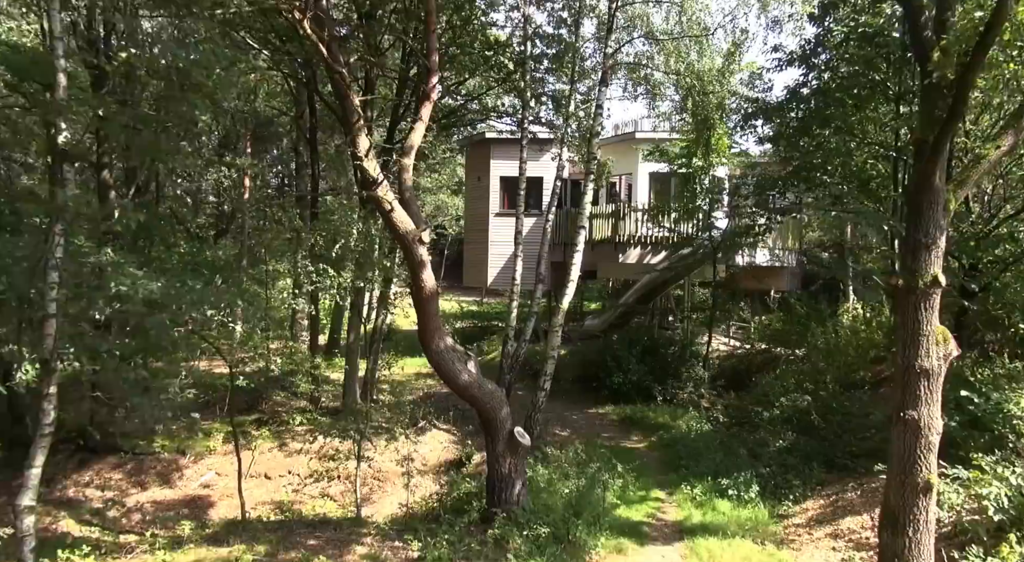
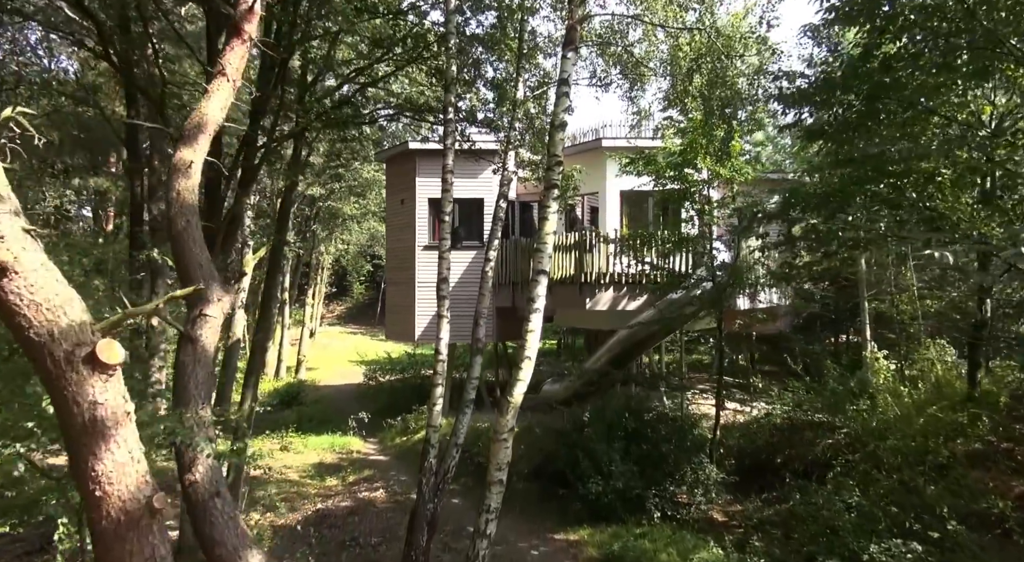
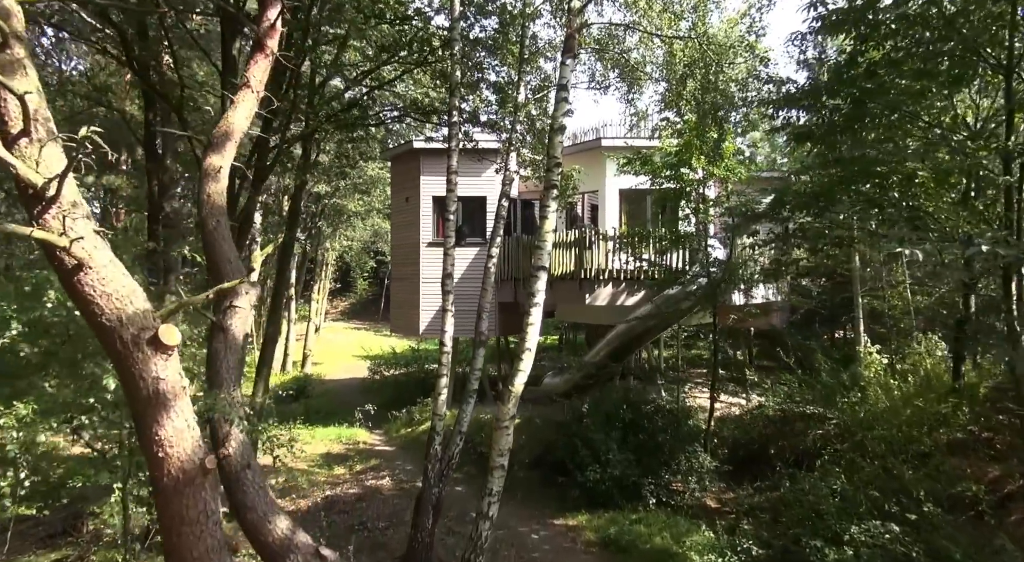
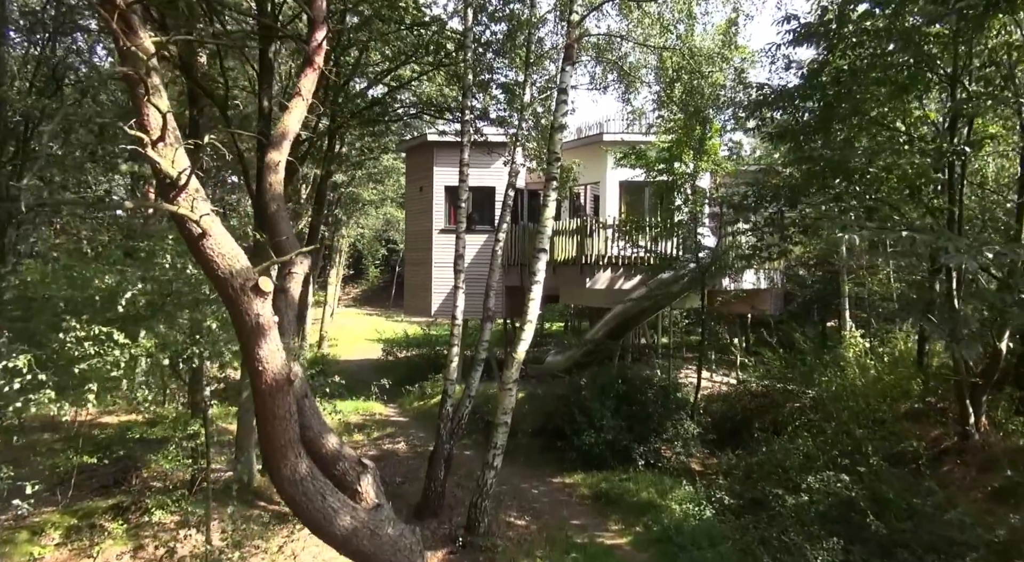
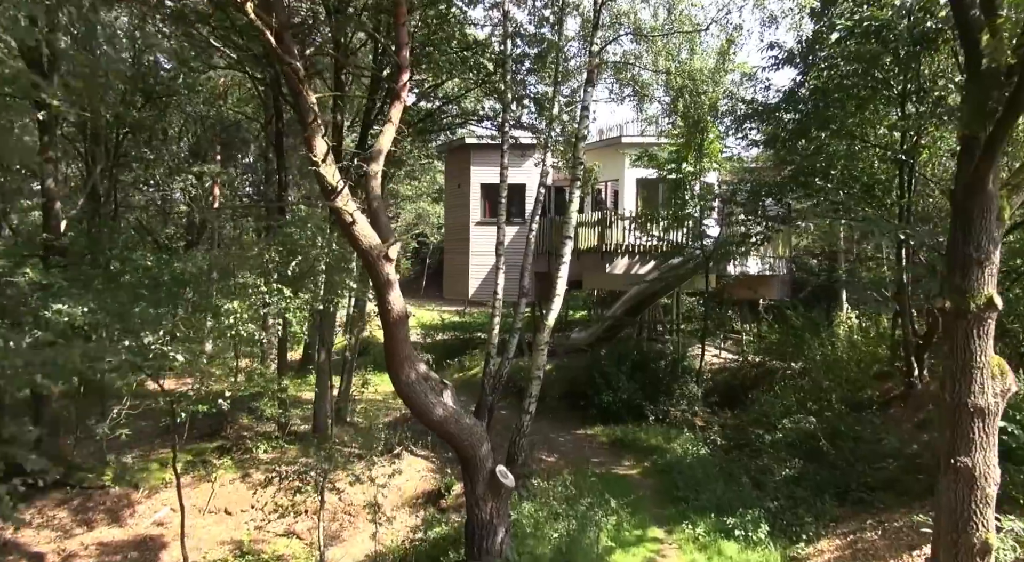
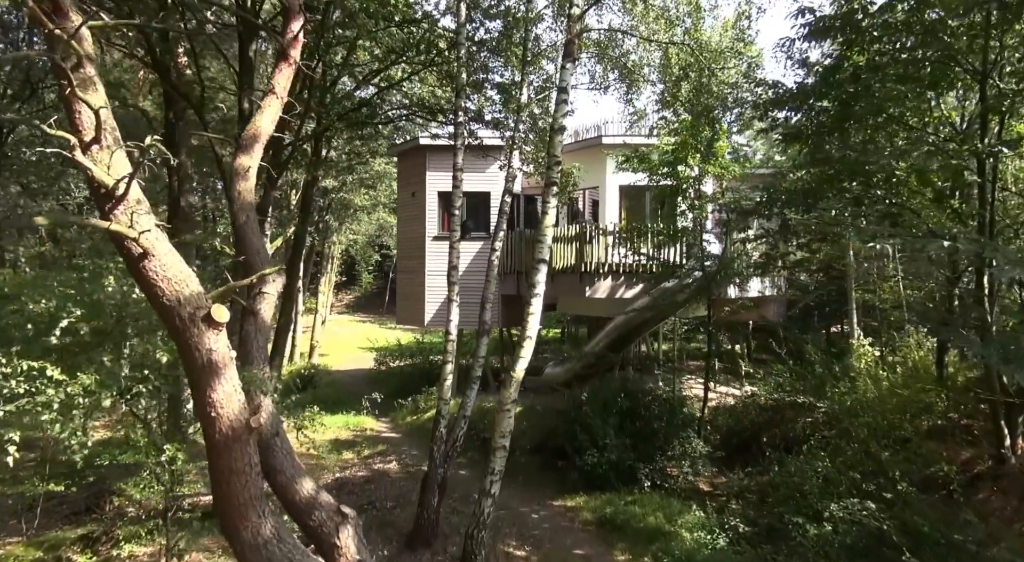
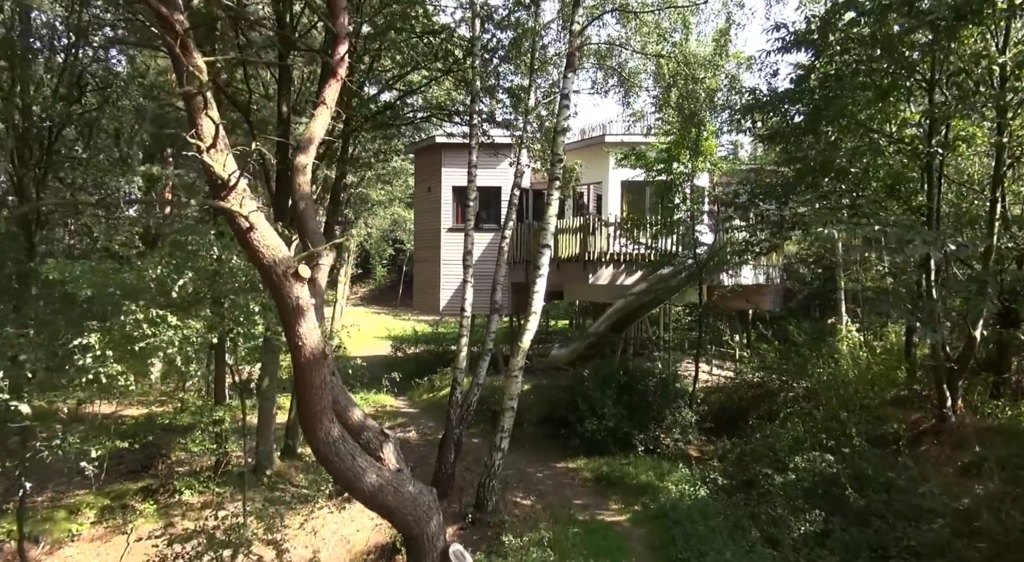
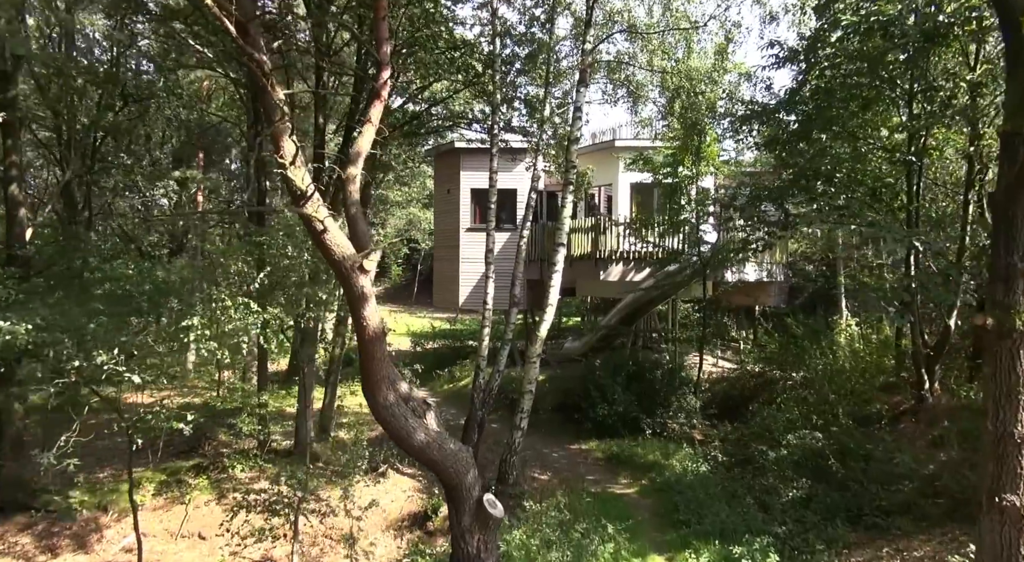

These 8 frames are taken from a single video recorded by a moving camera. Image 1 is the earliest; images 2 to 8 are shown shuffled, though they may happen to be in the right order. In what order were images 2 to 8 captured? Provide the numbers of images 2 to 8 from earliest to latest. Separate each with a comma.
5, 8, 7, 4, 6, 3, 2
